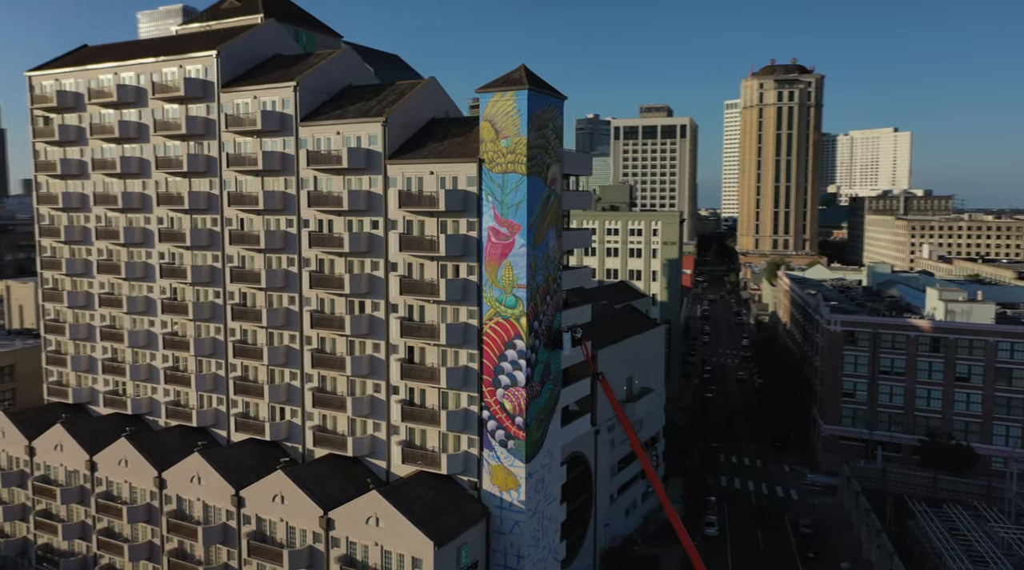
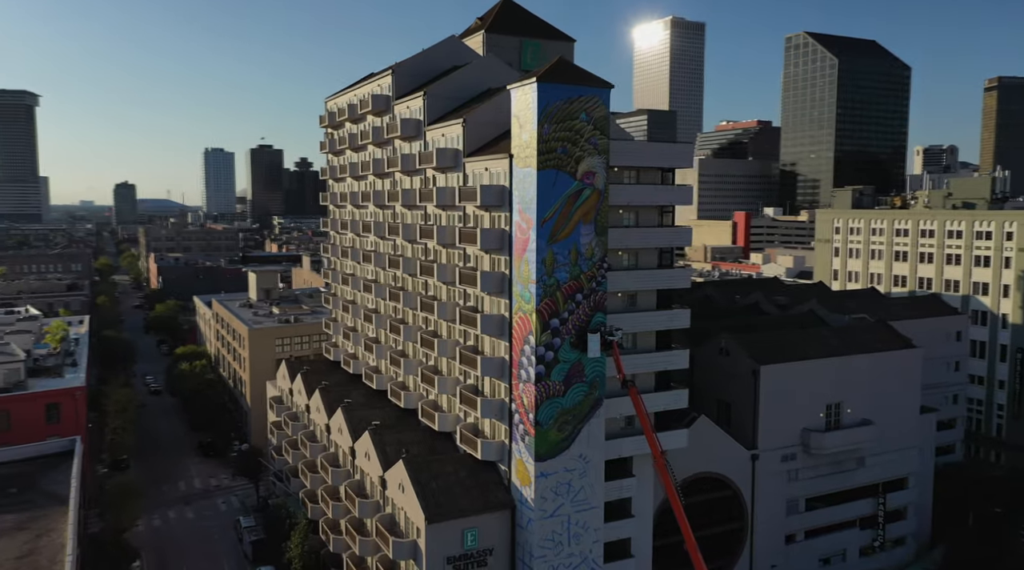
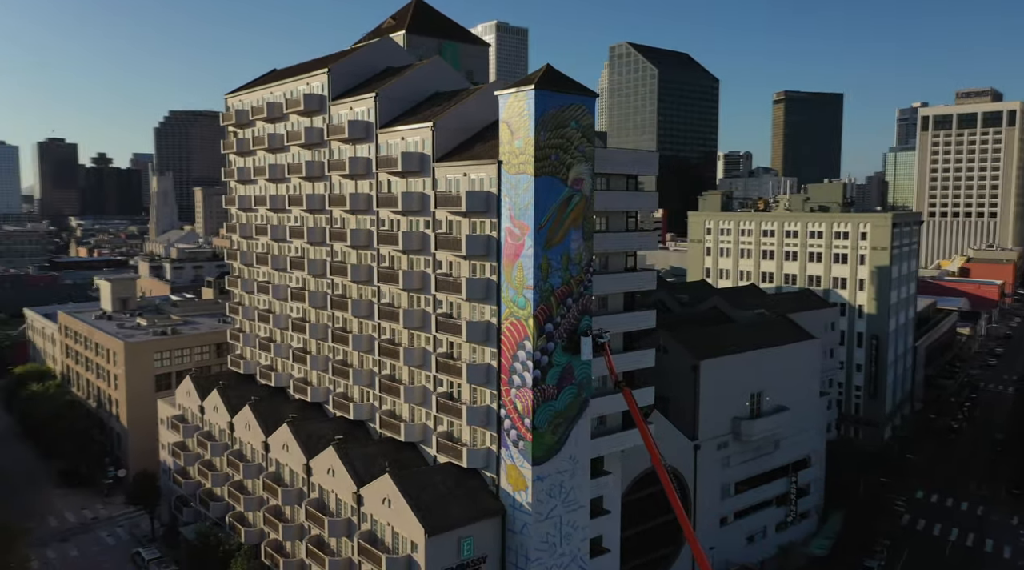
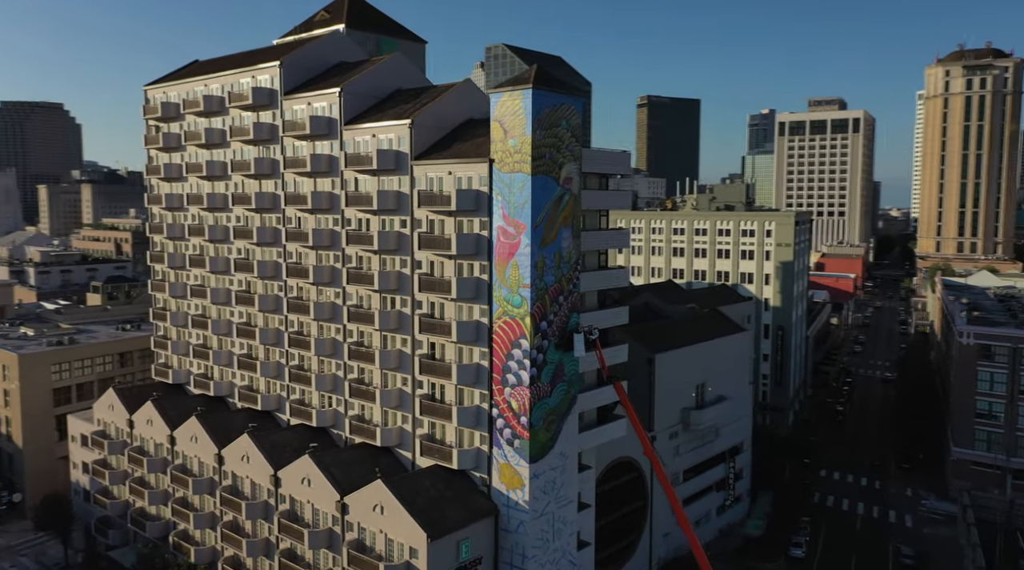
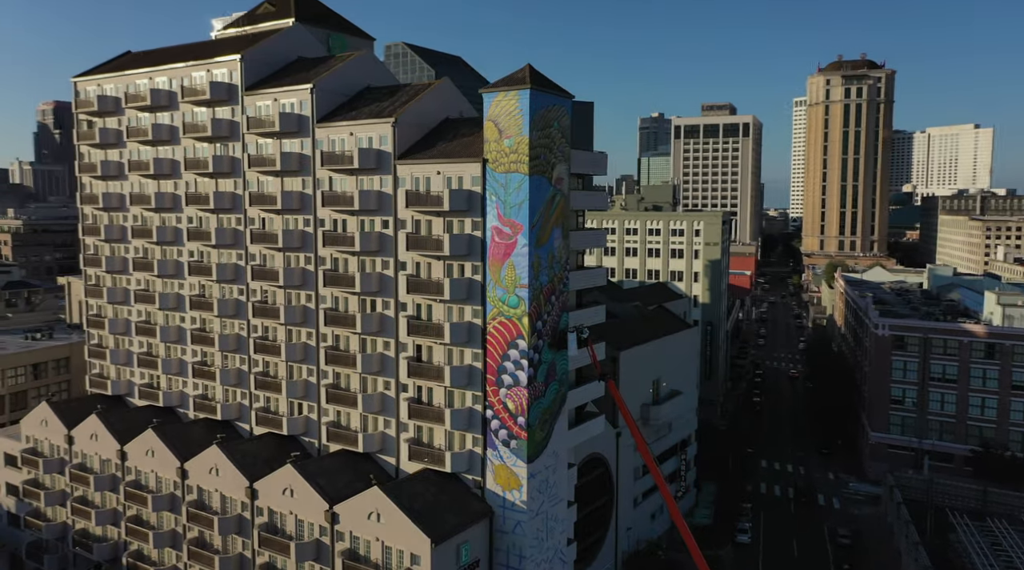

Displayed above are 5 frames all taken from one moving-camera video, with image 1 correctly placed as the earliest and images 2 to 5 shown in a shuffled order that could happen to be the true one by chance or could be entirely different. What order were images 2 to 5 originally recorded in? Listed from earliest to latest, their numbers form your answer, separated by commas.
5, 4, 3, 2
